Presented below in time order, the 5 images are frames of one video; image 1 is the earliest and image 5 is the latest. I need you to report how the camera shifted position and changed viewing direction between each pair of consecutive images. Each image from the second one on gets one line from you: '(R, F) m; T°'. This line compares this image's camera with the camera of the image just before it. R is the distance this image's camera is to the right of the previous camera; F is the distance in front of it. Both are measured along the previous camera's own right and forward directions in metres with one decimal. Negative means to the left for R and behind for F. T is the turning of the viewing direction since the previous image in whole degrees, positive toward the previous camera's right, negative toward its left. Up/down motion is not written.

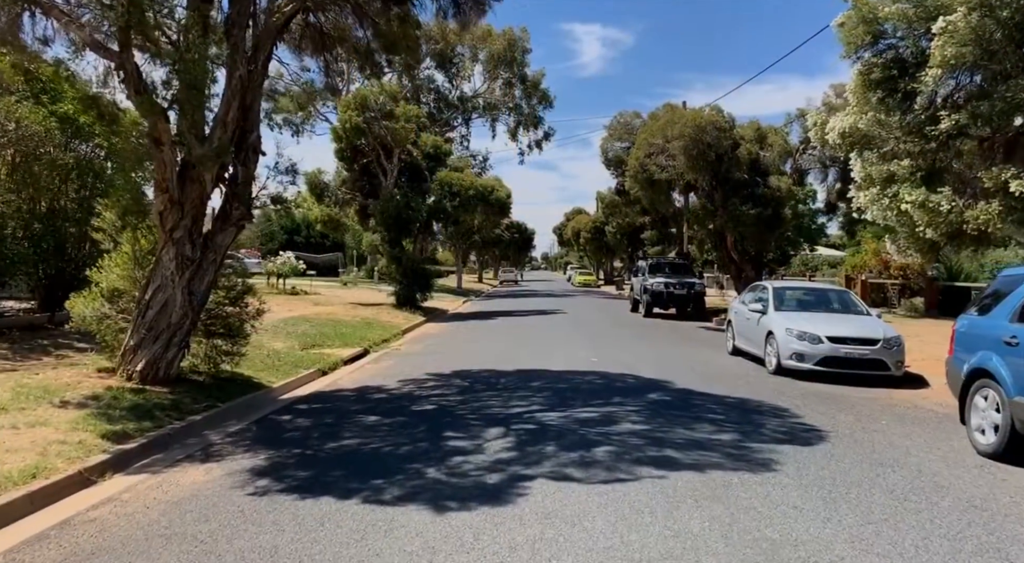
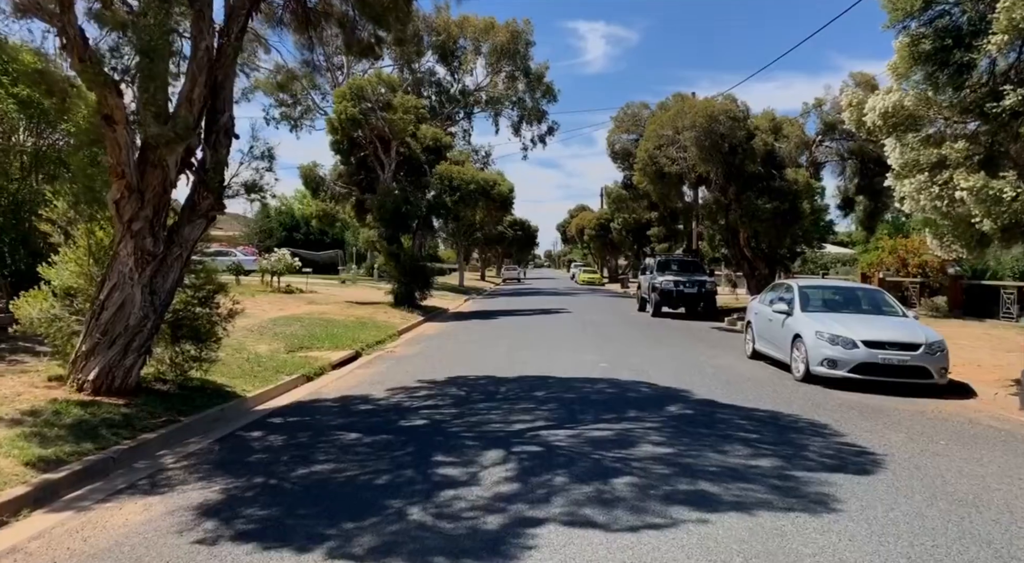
(0.0, +1.1) m; 0°
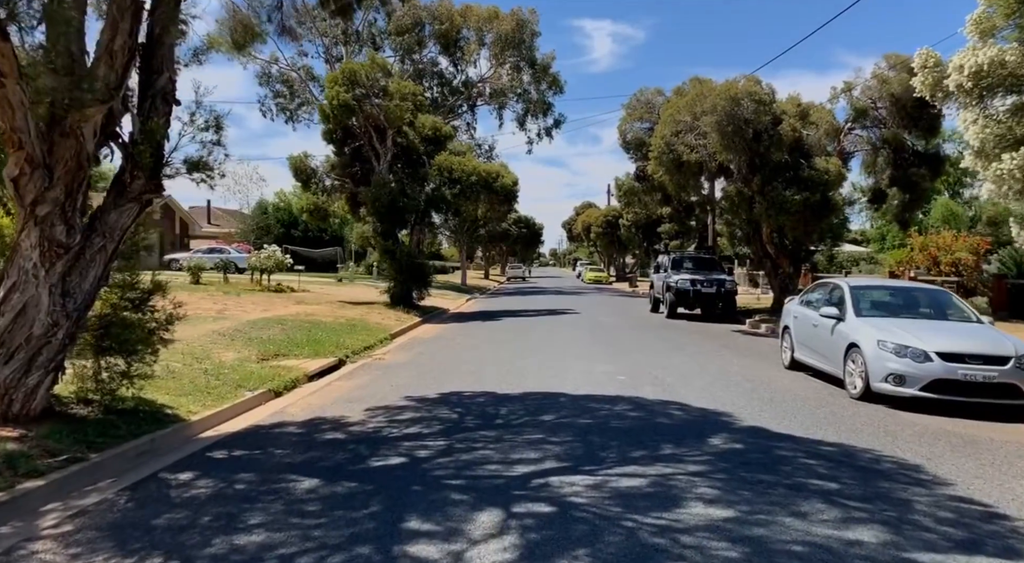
(0.0, +1.8) m; 0°
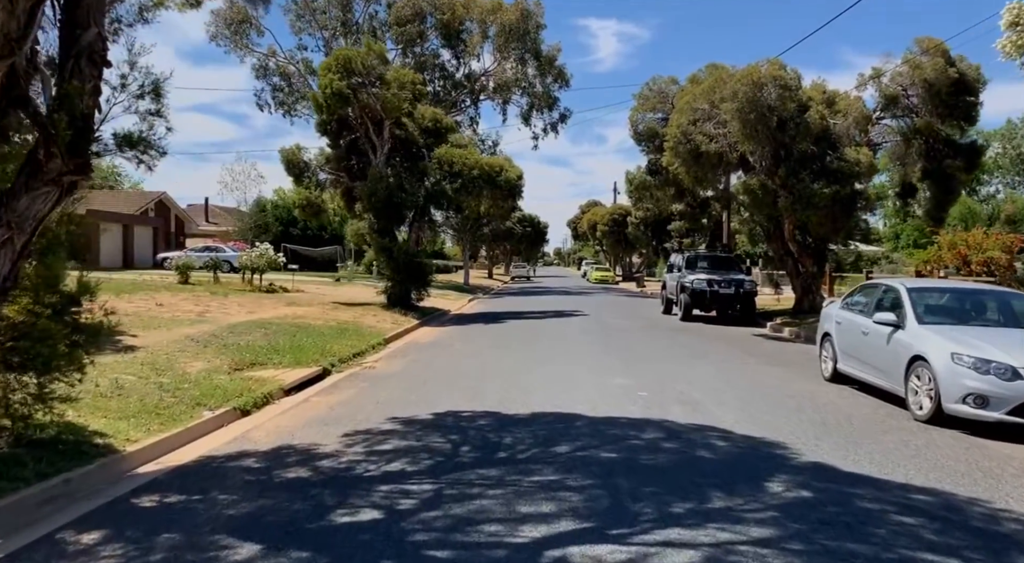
(0.0, +1.5) m; 0°
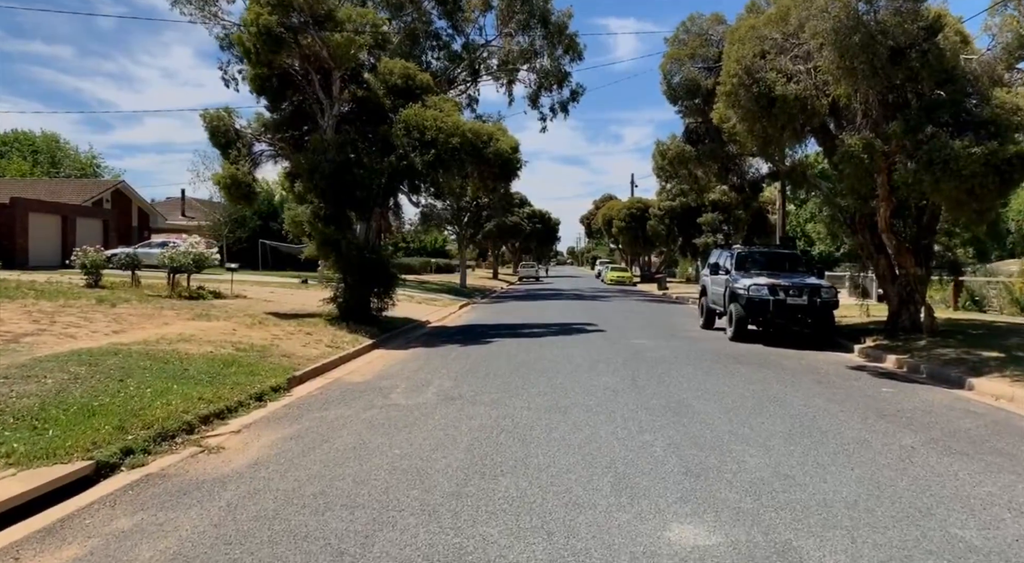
(+0.5, +6.2) m; -1°
